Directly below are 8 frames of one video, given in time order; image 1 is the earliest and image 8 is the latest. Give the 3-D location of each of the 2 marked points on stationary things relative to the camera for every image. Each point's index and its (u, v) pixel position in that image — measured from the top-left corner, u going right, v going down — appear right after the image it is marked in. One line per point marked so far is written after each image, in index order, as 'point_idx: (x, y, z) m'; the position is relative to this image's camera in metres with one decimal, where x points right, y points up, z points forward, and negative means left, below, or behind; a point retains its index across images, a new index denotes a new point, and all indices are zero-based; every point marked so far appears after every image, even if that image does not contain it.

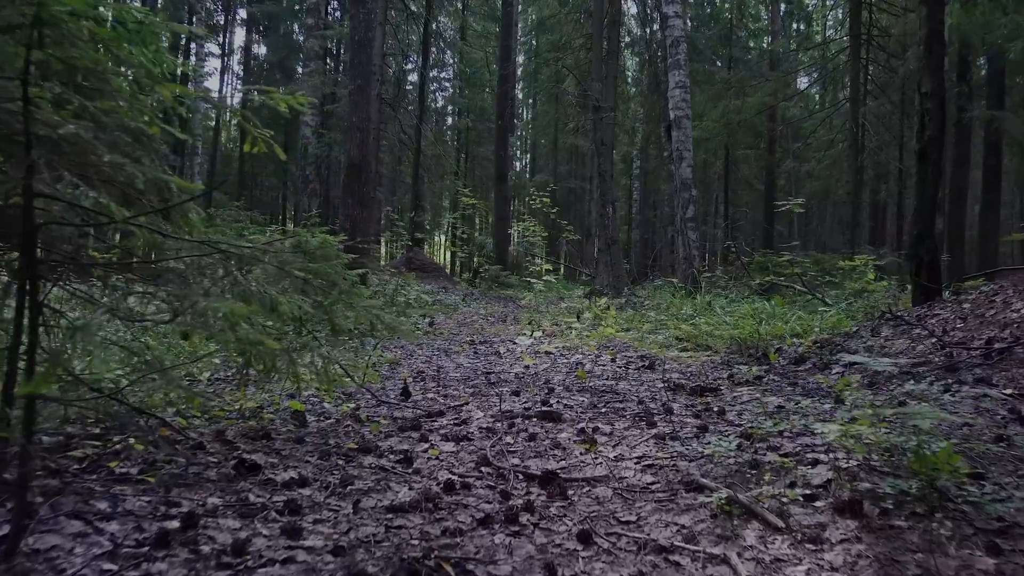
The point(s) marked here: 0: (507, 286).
0: (-0.1, +0.1, +16.9) m
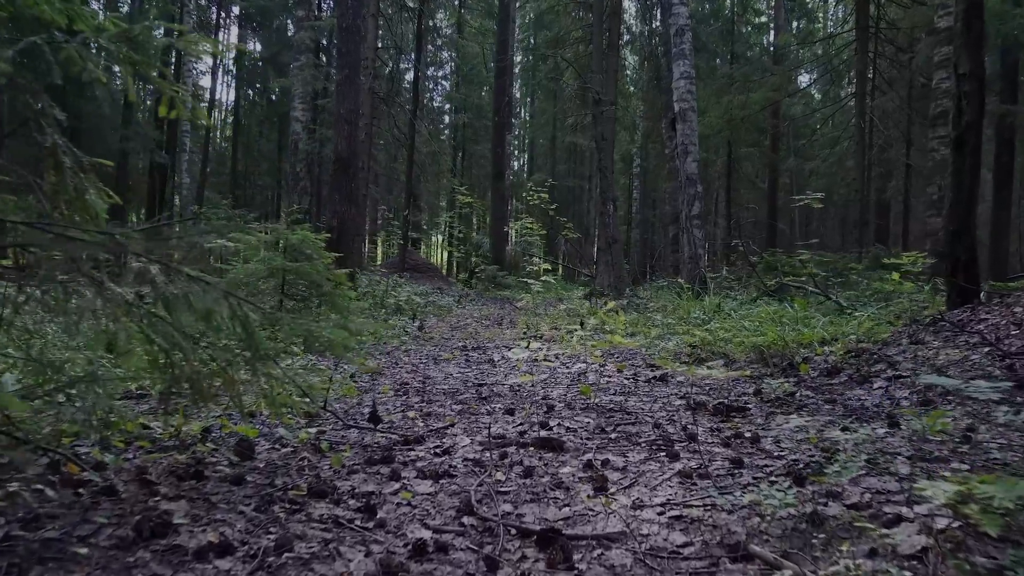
0: (-0.2, +0.1, +16.4) m
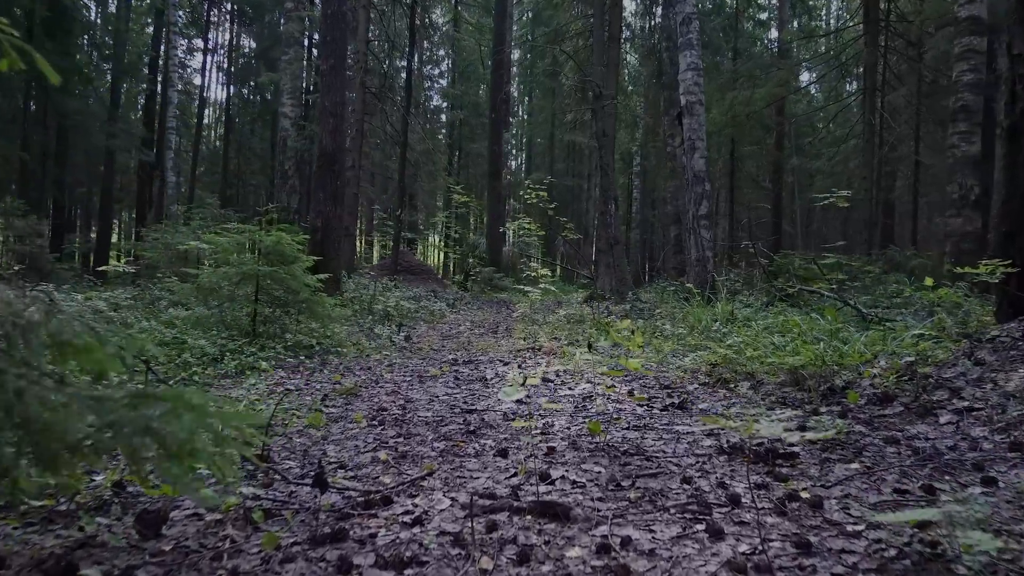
0: (-0.3, 0.0, +15.8) m
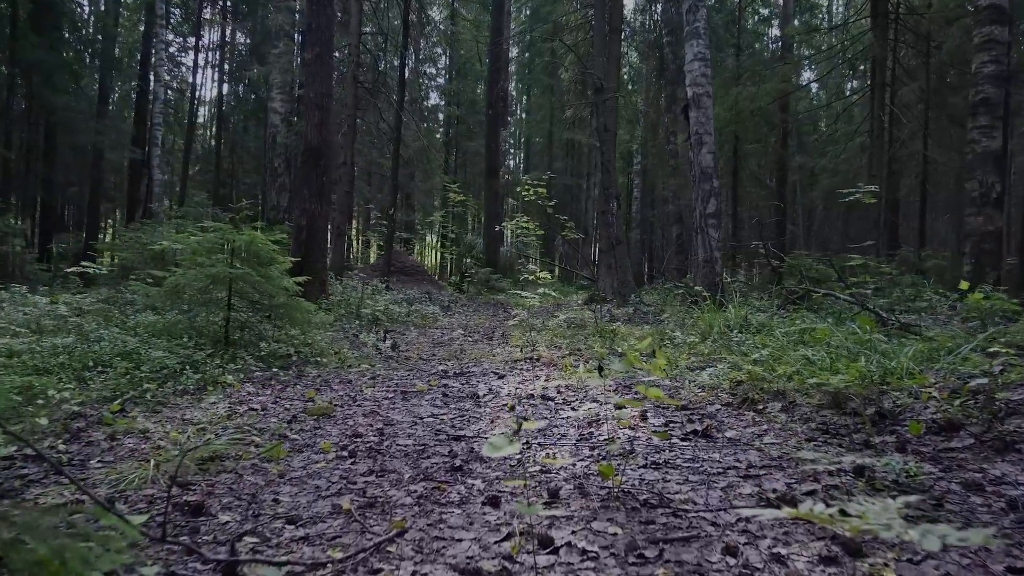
0: (-0.4, 0.0, +15.3) m
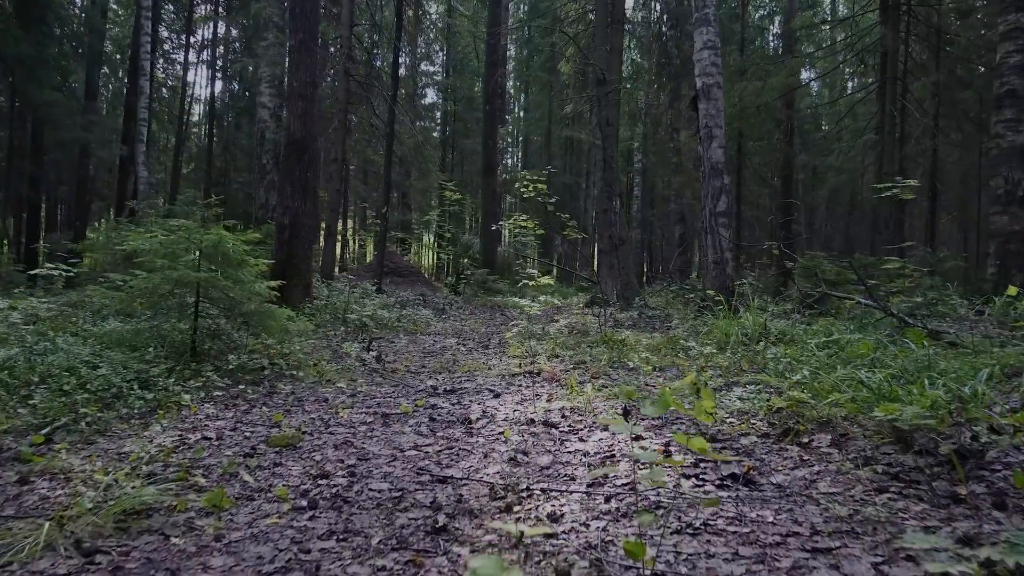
0: (-0.4, -0.1, +14.7) m
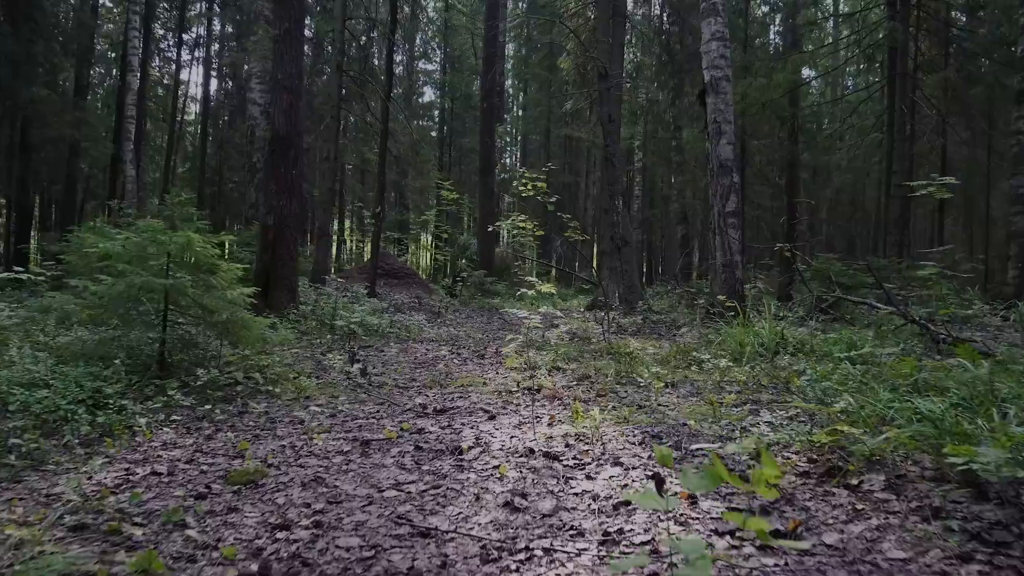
0: (-0.5, -0.1, +14.2) m
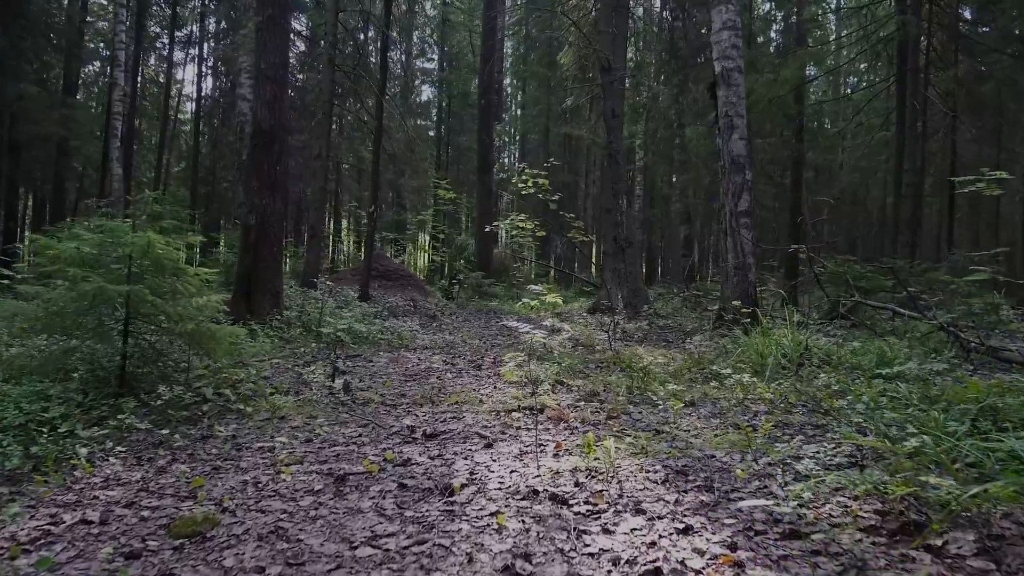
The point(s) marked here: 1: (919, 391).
0: (-0.5, -0.2, +13.7) m
1: (+2.3, -0.6, +3.5) m
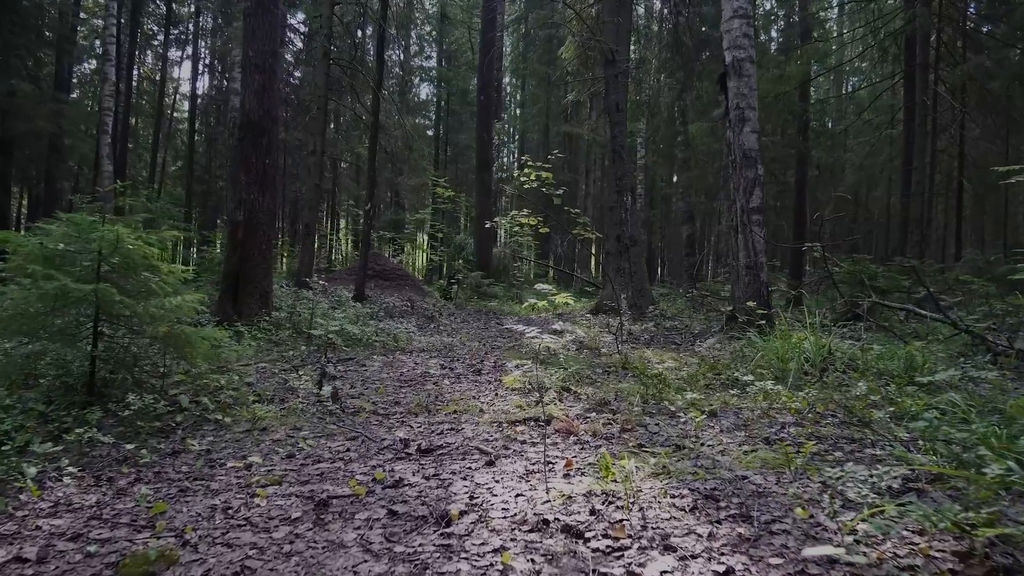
0: (-0.5, -0.2, +13.4) m
1: (+2.4, -0.6, +3.2) m
